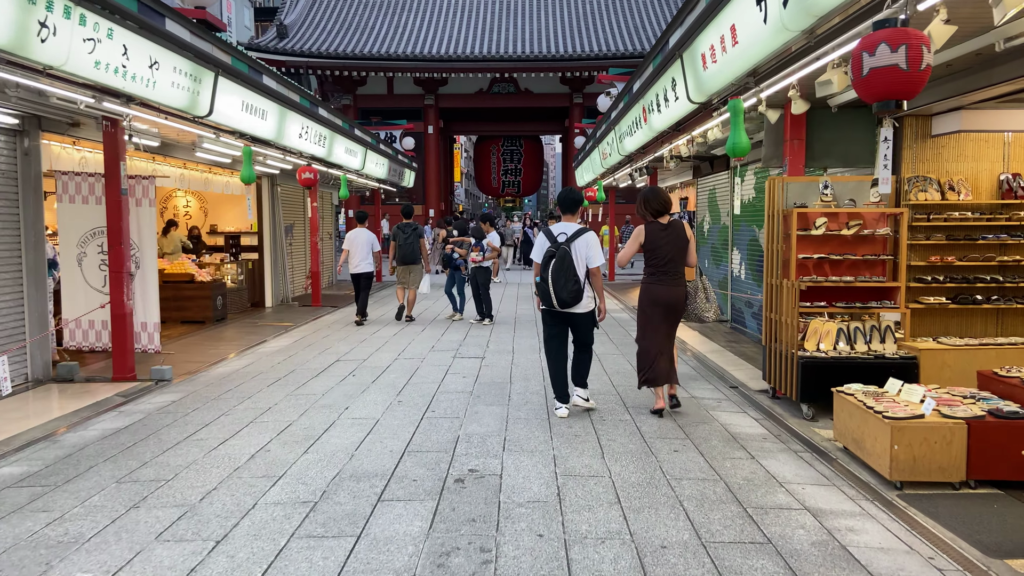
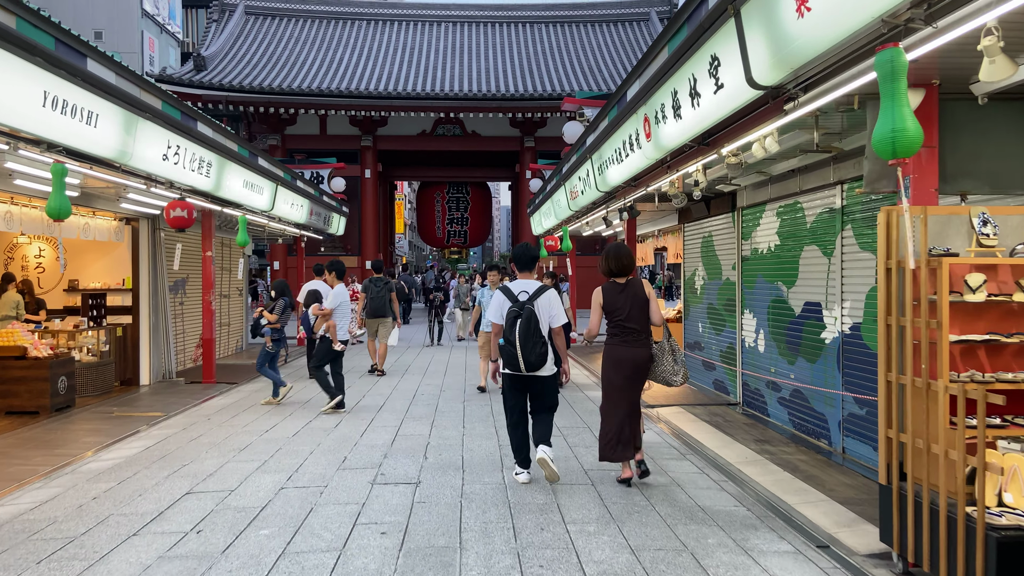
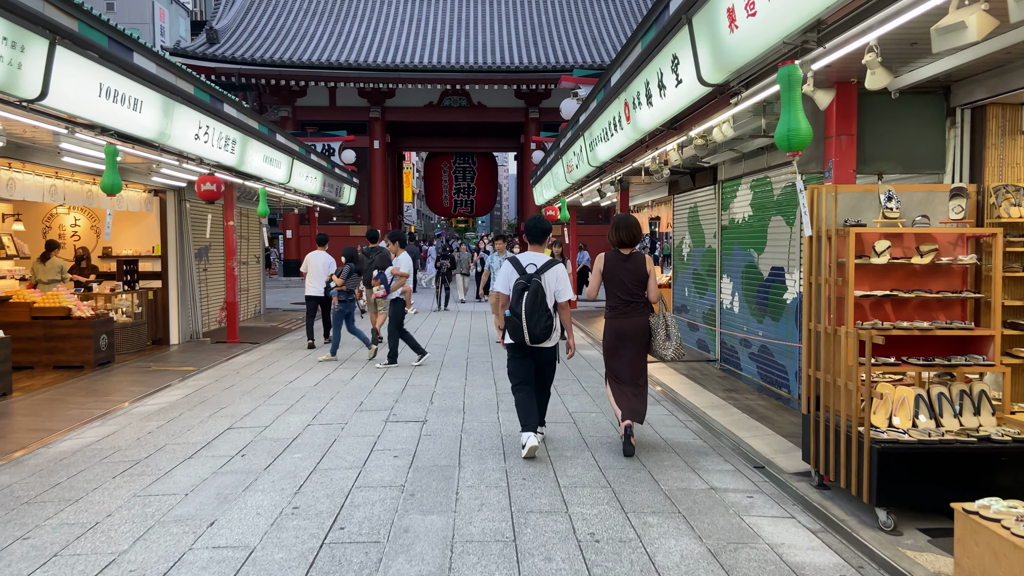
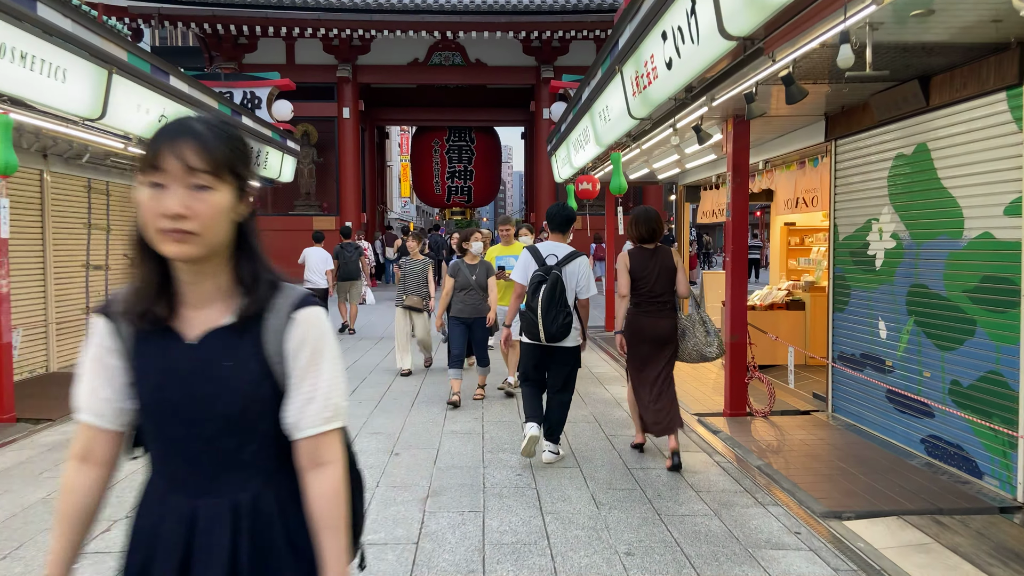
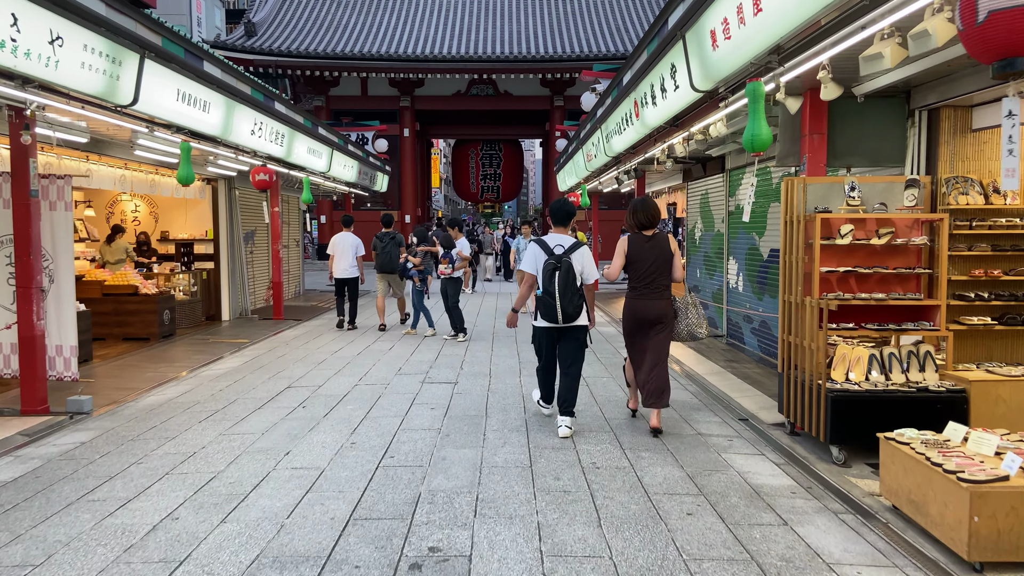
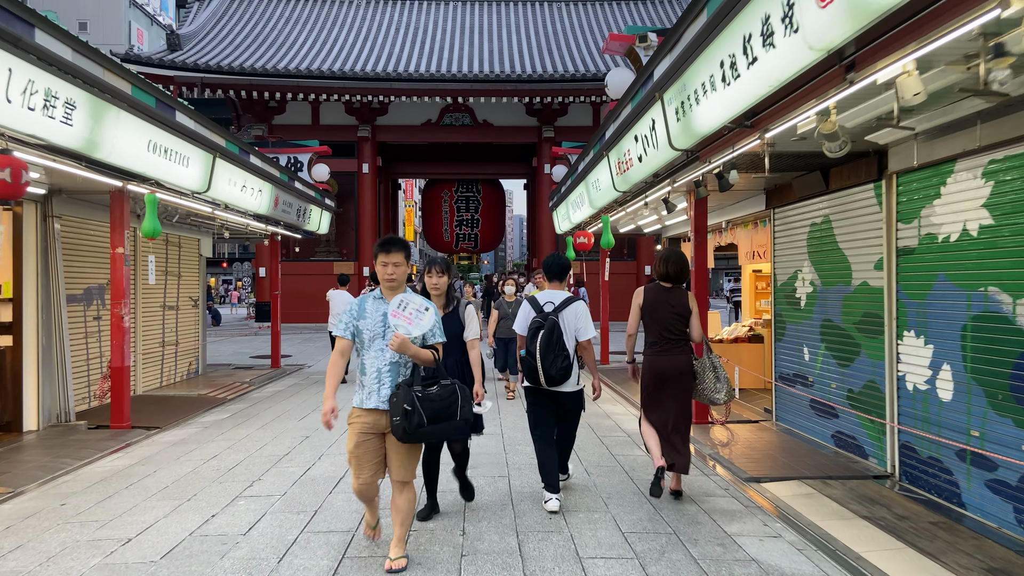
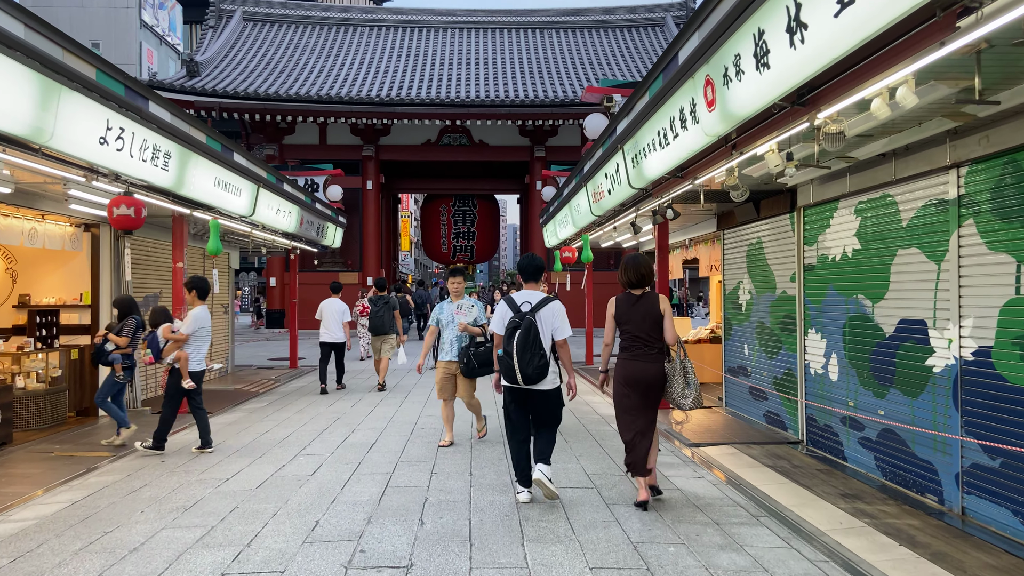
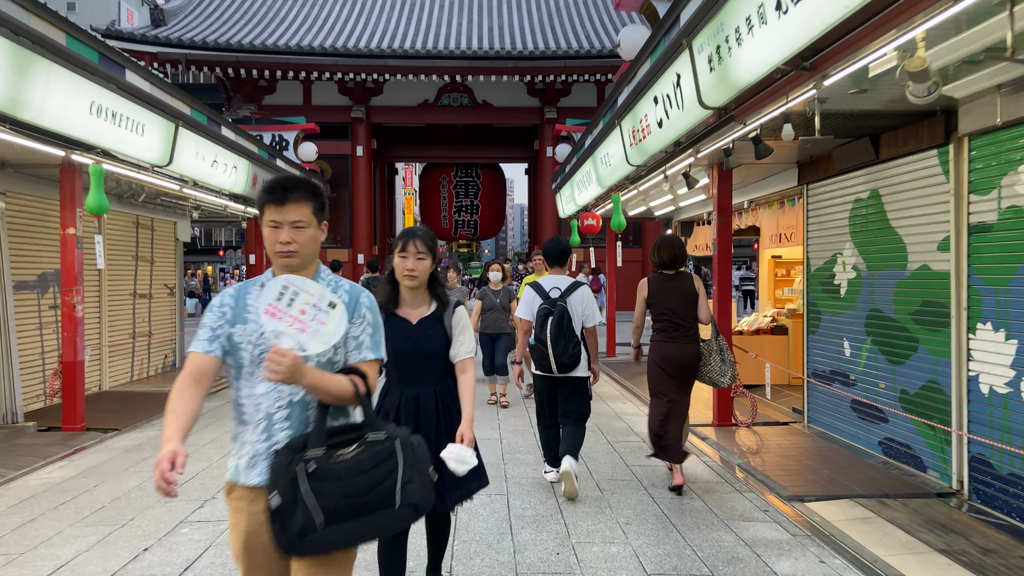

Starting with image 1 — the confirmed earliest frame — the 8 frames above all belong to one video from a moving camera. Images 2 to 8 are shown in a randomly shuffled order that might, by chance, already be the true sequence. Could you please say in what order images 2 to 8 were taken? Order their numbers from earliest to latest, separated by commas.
5, 3, 2, 7, 6, 8, 4
